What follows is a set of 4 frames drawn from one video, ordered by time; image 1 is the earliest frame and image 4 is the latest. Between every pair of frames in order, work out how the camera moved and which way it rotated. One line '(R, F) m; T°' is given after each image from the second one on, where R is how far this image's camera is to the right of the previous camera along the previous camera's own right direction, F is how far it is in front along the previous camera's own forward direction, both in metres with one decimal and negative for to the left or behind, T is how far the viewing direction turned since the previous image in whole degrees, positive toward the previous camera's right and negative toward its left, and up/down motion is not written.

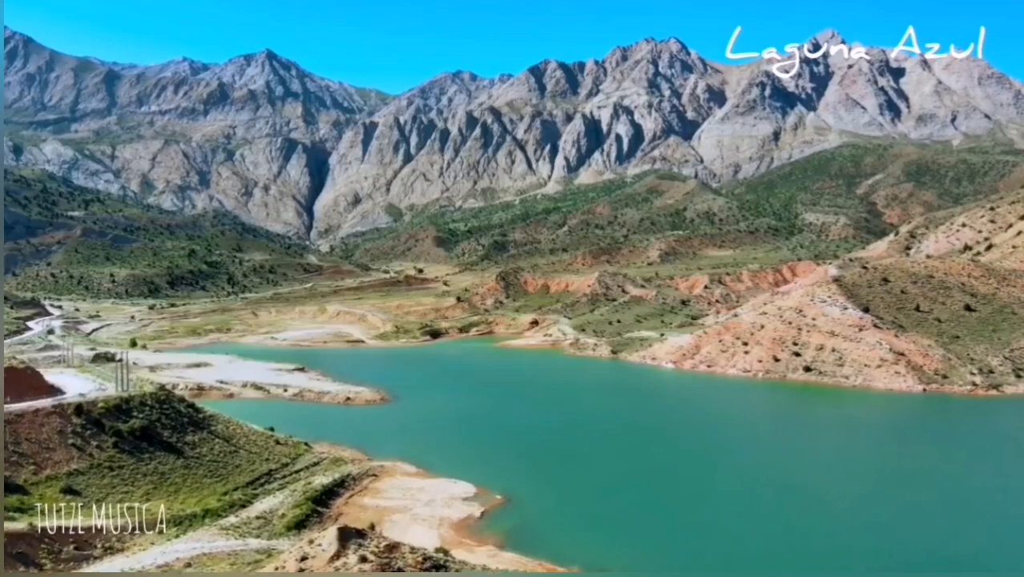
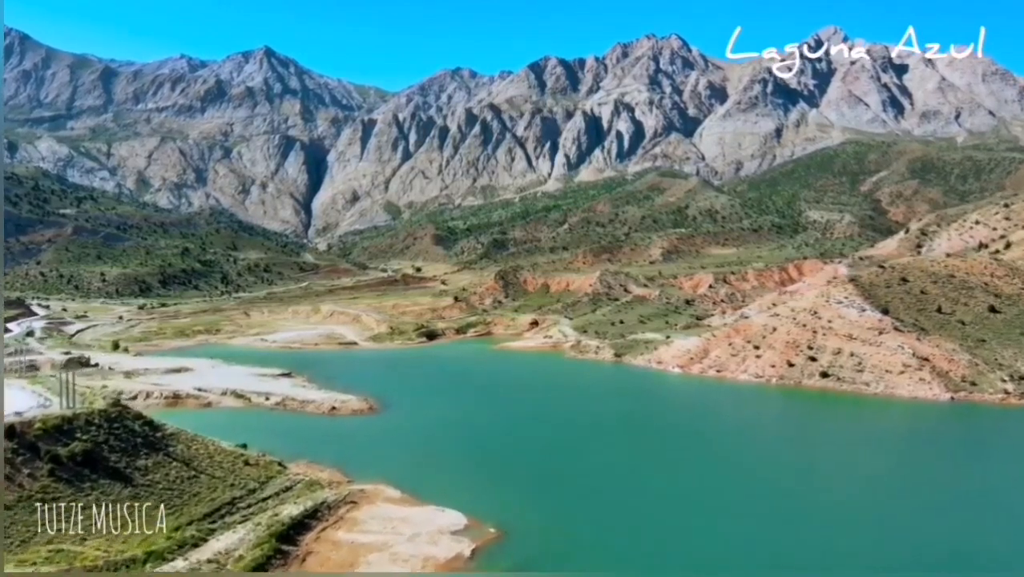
(+0.1, +2.1) m; 0°
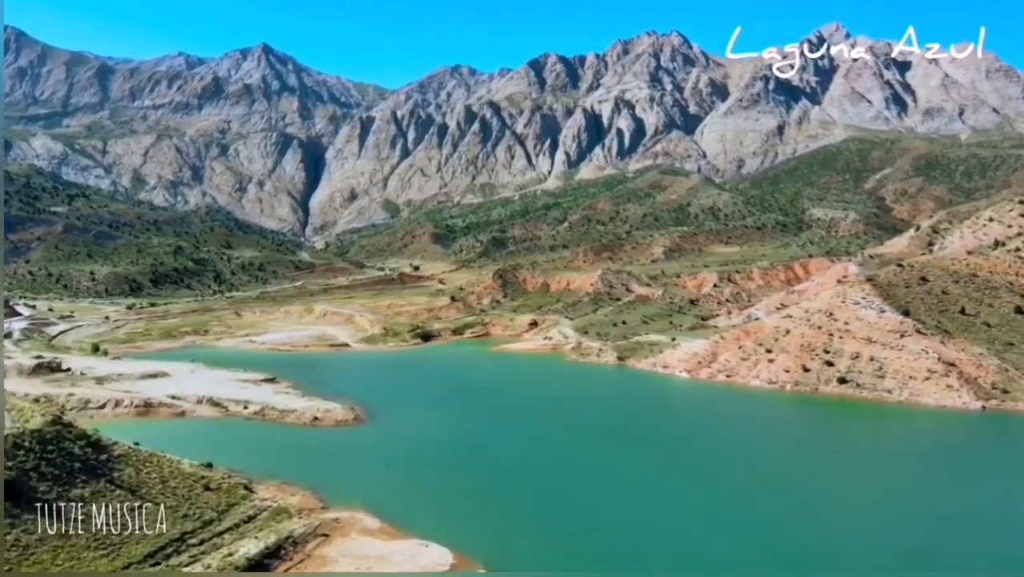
(+0.1, +2.1) m; 0°
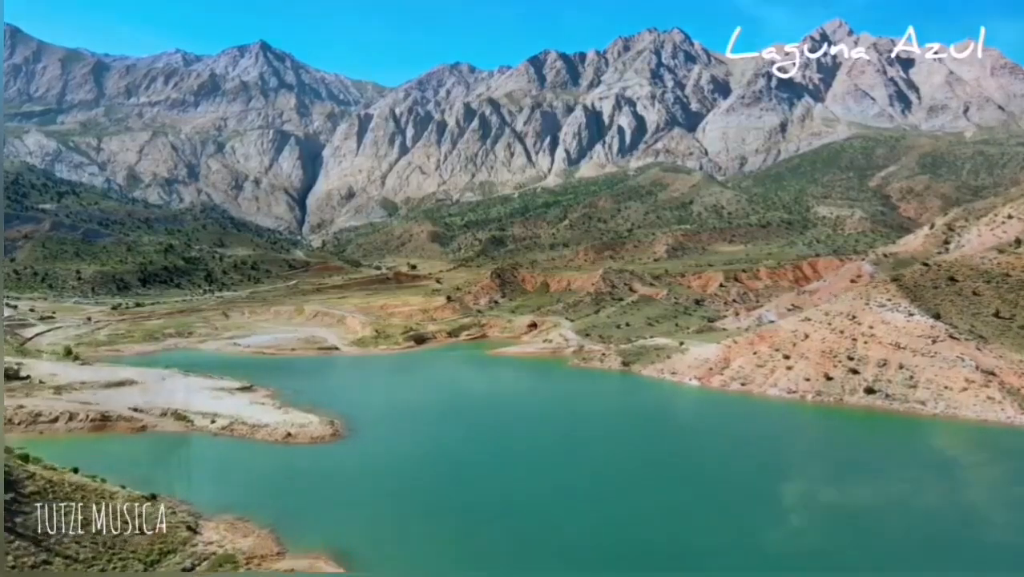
(+0.1, +2.7) m; 0°
